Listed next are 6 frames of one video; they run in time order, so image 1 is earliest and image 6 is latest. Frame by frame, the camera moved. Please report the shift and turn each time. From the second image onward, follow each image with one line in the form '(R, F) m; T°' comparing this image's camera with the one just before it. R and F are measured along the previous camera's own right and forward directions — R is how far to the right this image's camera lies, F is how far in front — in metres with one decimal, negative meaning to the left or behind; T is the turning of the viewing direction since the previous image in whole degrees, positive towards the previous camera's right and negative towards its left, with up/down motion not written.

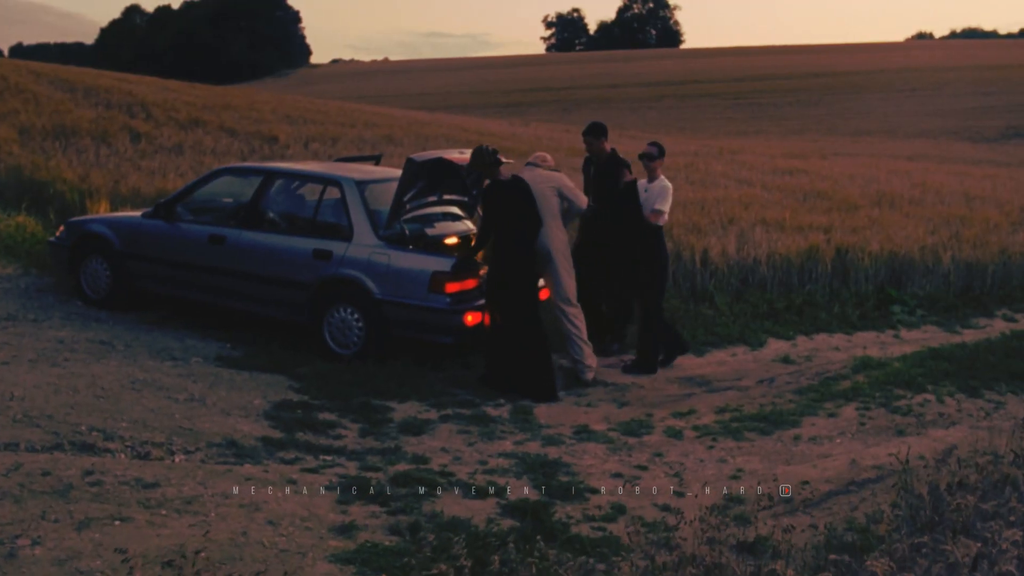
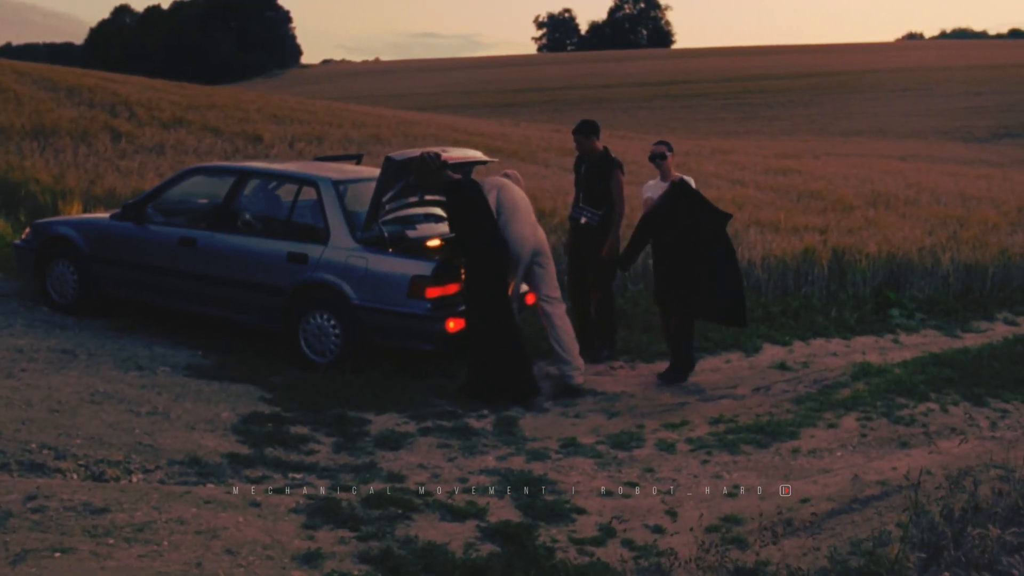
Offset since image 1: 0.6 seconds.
(+0.1, +0.4) m; 0°
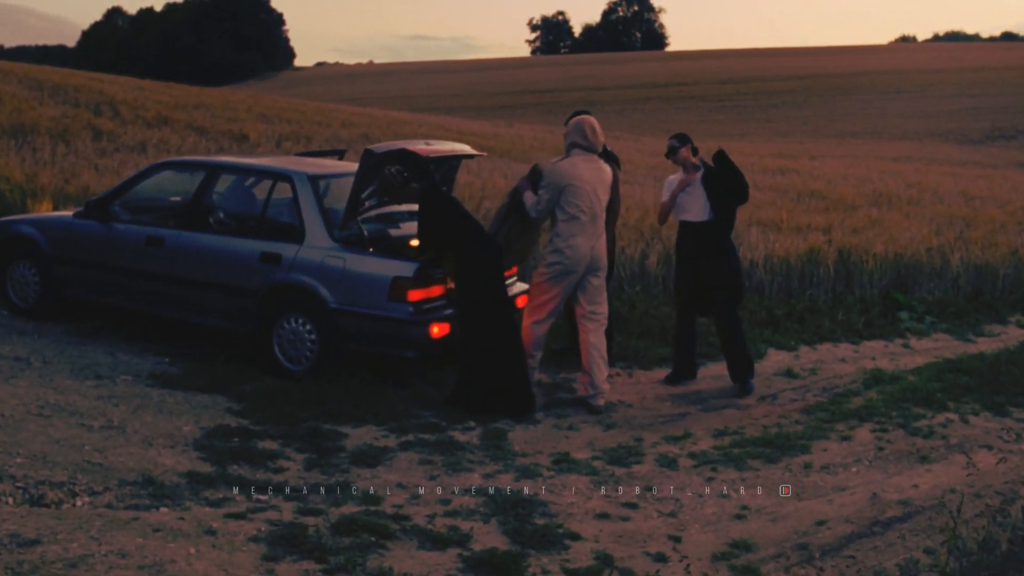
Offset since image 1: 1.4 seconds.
(0.0, +0.5) m; 0°
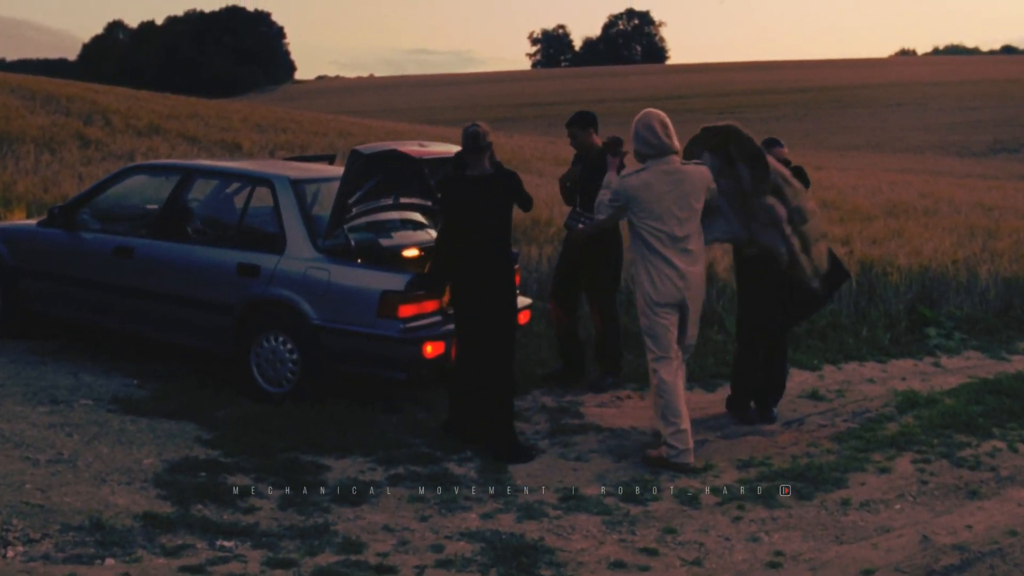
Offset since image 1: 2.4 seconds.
(0.0, +0.7) m; 0°
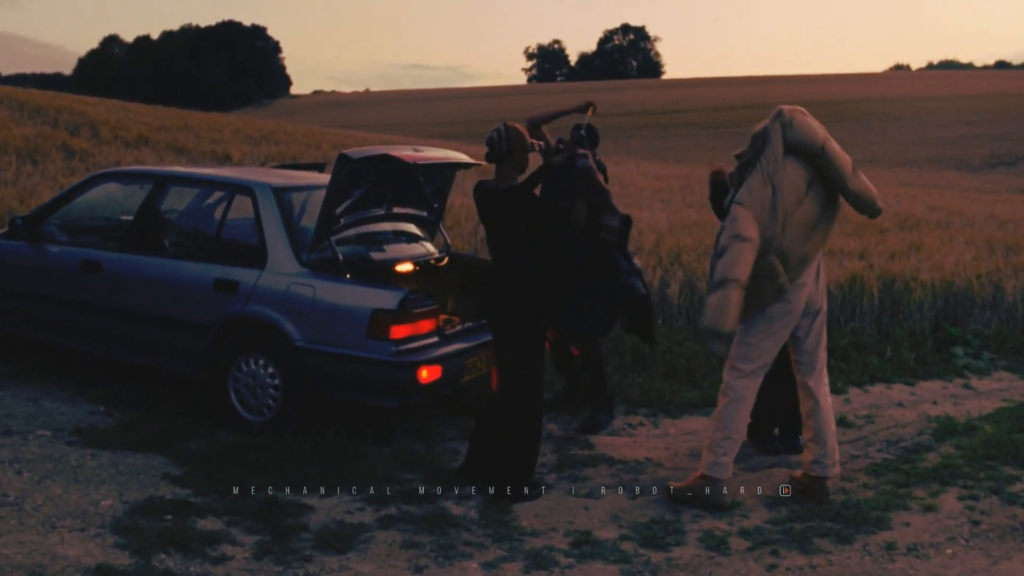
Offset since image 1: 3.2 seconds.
(0.0, +0.6) m; 0°
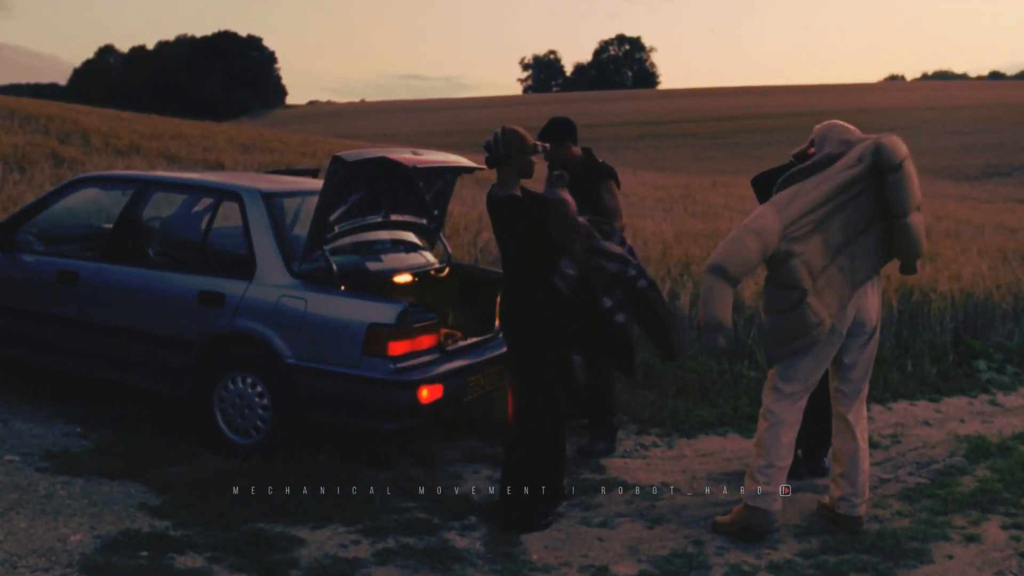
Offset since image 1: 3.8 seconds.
(-0.1, +0.4) m; 0°
